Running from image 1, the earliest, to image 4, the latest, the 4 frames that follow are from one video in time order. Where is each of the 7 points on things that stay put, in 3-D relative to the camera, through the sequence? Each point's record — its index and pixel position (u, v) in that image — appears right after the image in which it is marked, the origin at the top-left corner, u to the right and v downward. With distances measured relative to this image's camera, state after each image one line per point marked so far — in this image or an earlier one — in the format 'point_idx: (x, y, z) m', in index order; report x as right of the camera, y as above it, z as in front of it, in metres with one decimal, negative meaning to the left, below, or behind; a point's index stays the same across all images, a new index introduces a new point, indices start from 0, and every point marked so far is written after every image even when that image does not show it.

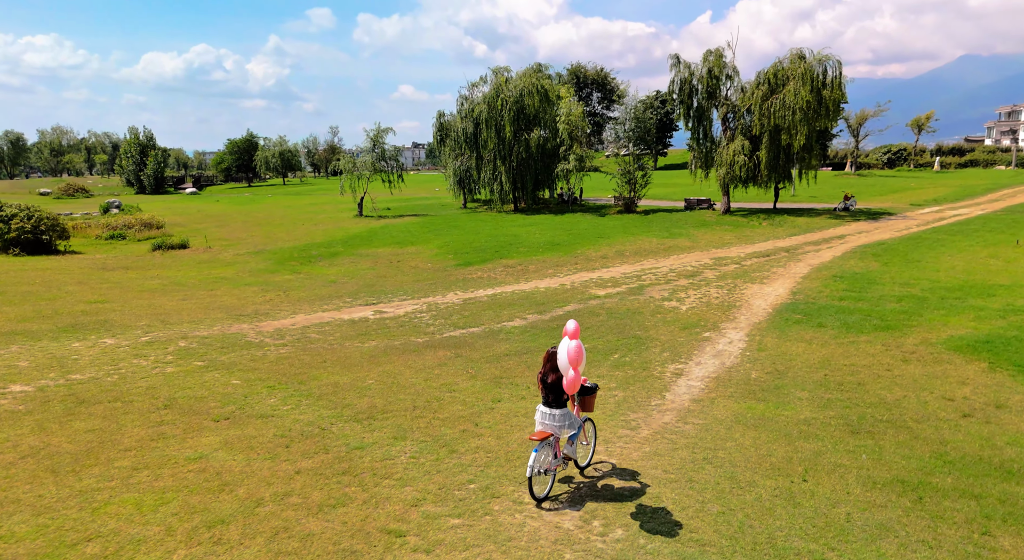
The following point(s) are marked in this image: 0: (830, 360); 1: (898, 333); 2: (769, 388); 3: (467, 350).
0: (+7.0, -1.8, +13.9) m
1: (+9.8, -1.4, +16.0) m
2: (+4.8, -2.0, +11.9) m
3: (-1.0, -1.5, +13.8) m
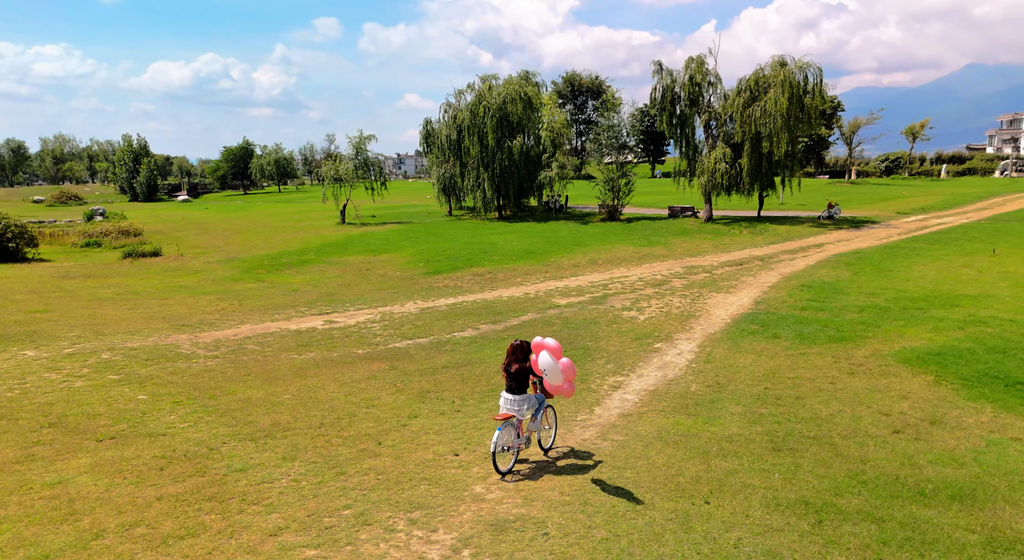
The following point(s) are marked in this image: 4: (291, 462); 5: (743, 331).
0: (+5.7, -2.0, +13.6) m
1: (+8.4, -1.6, +15.7) m
2: (+3.5, -2.2, +11.6) m
3: (-2.3, -1.7, +13.5) m
4: (-2.7, -2.2, +7.6) m
5: (+6.2, -1.4, +17.1) m
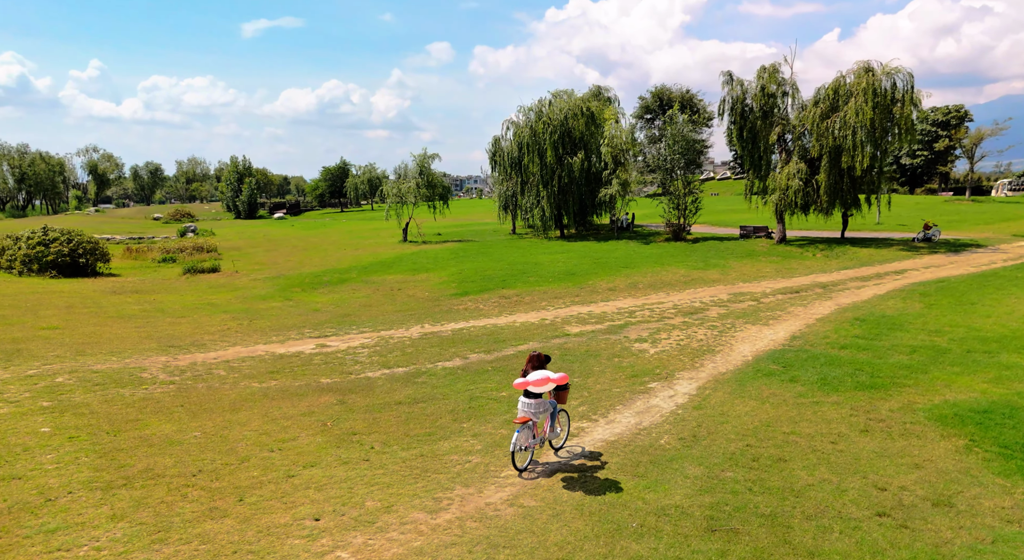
0: (+4.8, -2.7, +11.7) m
1: (+7.9, -2.4, +13.4) m
2: (+2.4, -2.8, +10.0) m
3: (-3.1, -2.3, +12.8) m
4: (-4.3, -2.6, +7.0) m
5: (+5.9, -2.2, +15.1) m
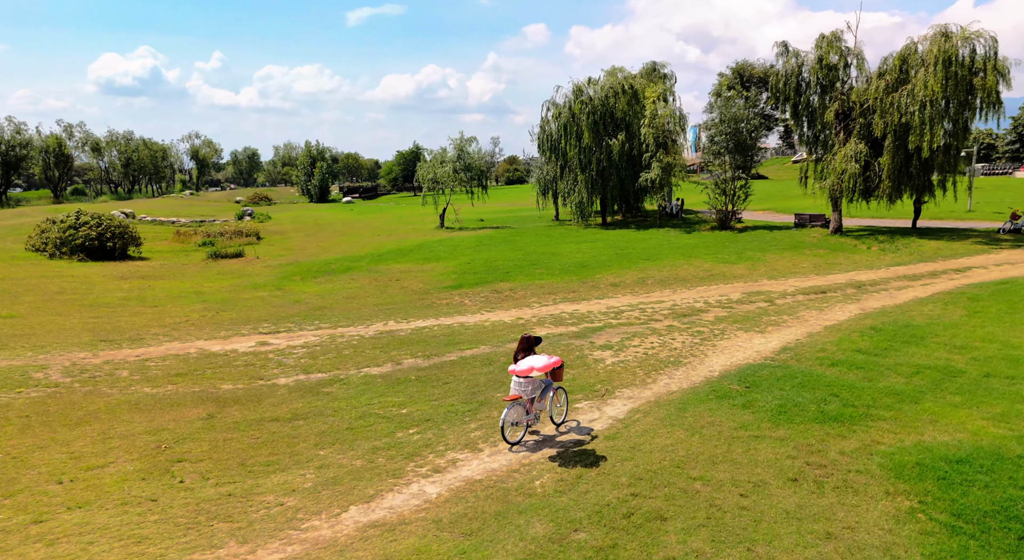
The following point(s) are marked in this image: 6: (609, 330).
0: (+2.7, -2.9, +9.9) m
1: (+5.9, -2.6, +11.2) m
2: (+0.1, -3.1, +8.5) m
3: (-5.0, -2.4, +11.9) m
4: (-6.9, -2.8, +6.3) m
5: (+4.1, -2.4, +13.1) m
6: (+2.9, -1.5, +18.6) m
